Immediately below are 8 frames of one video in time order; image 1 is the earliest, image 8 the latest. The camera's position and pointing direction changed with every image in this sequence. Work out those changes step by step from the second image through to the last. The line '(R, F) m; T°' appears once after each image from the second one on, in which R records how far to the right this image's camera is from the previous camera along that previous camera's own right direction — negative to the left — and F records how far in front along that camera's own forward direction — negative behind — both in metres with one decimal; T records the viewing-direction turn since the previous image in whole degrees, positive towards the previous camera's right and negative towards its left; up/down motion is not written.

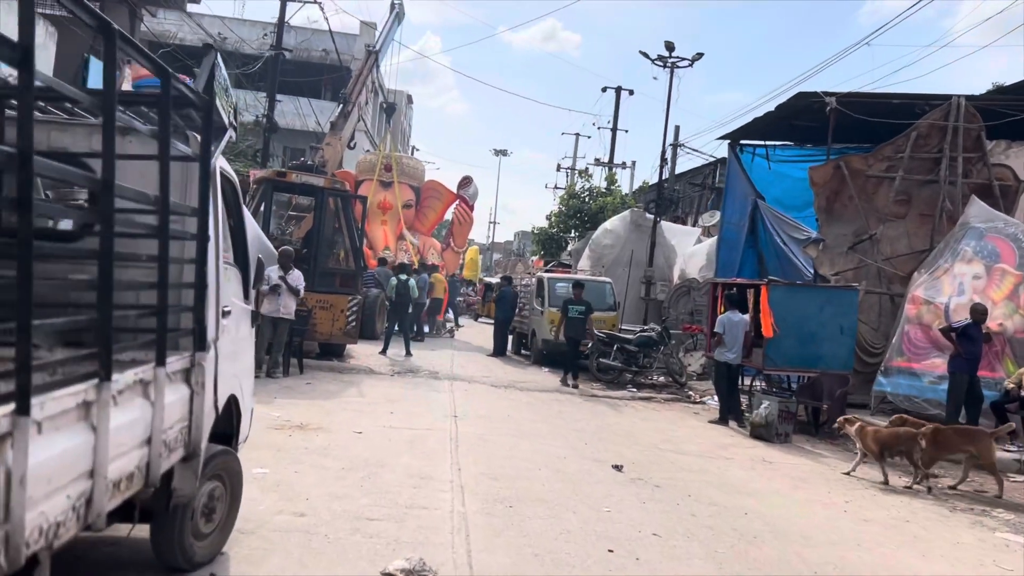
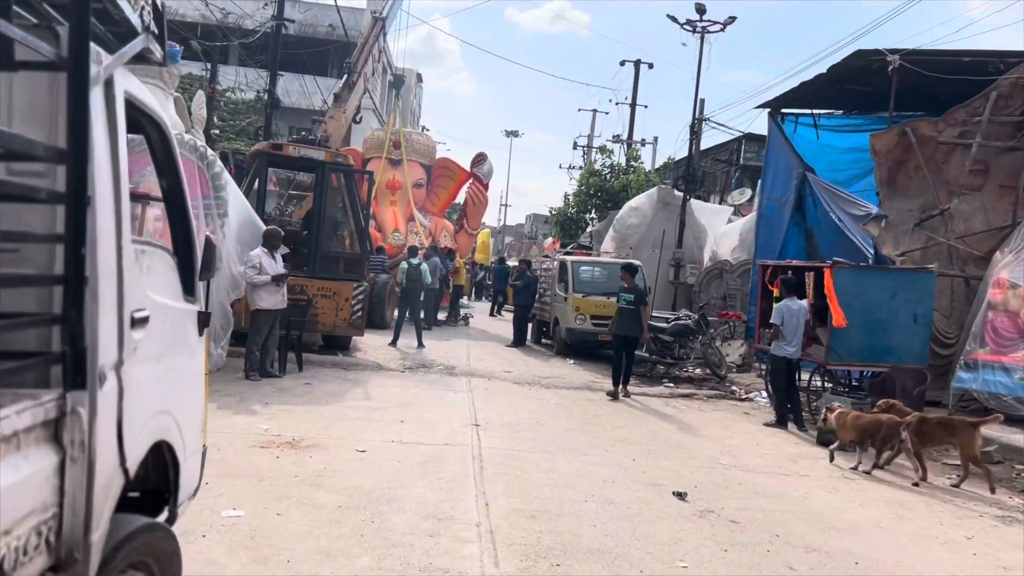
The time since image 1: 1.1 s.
(-0.2, +1.3) m; -1°
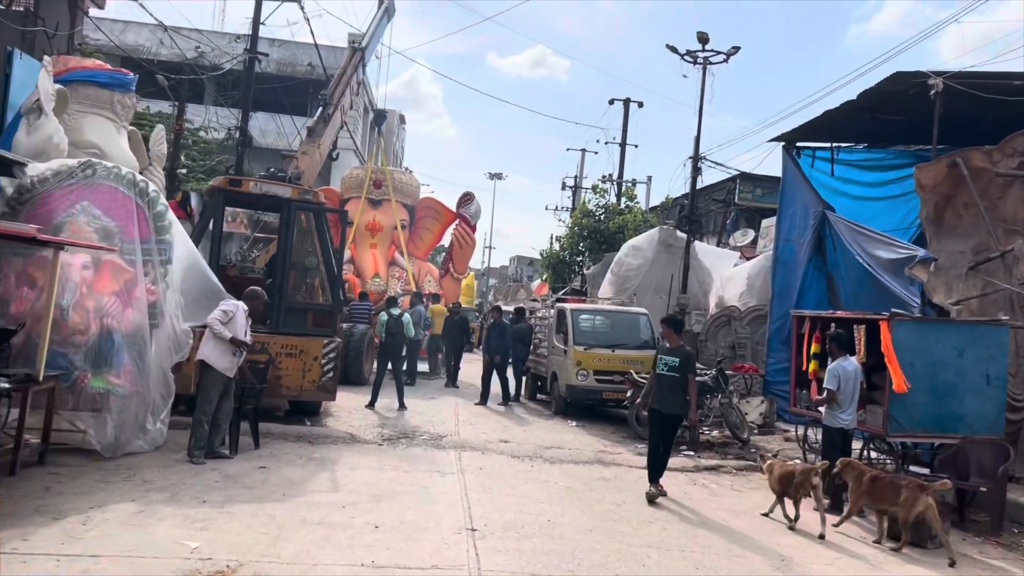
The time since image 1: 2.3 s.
(-0.1, +1.5) m; +1°
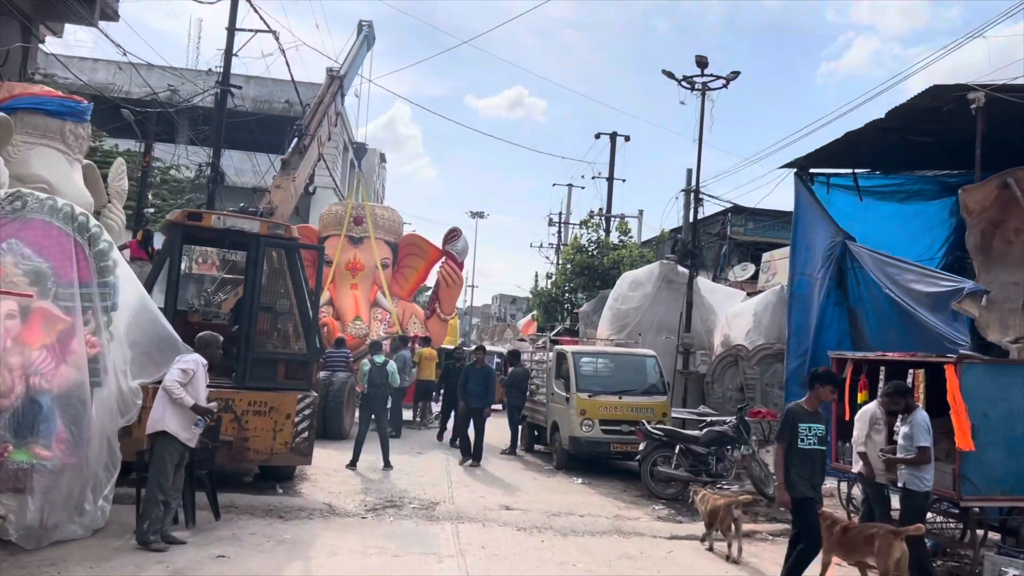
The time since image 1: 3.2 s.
(-0.2, +1.1) m; +1°
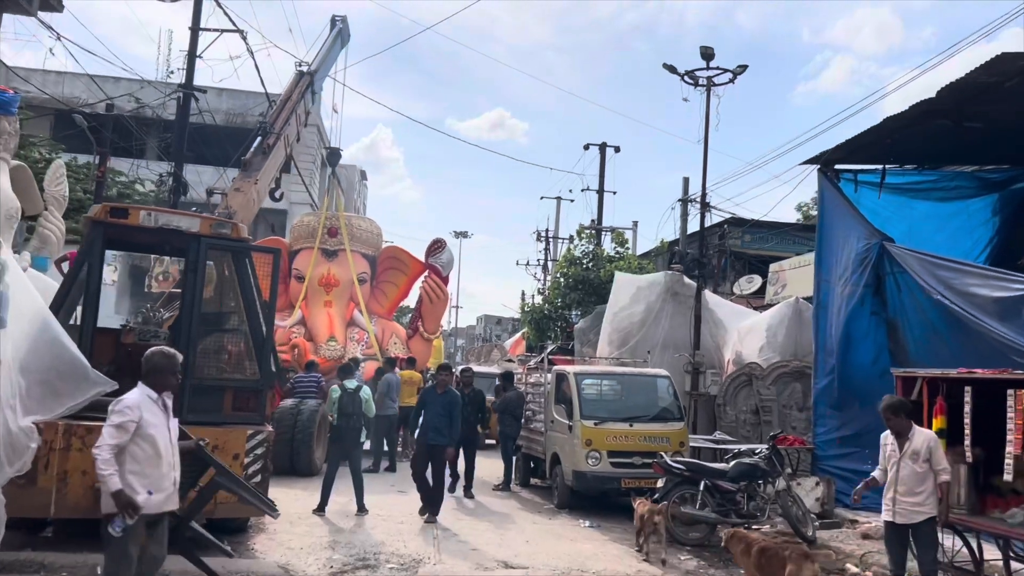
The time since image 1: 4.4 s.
(-0.1, +1.5) m; +1°
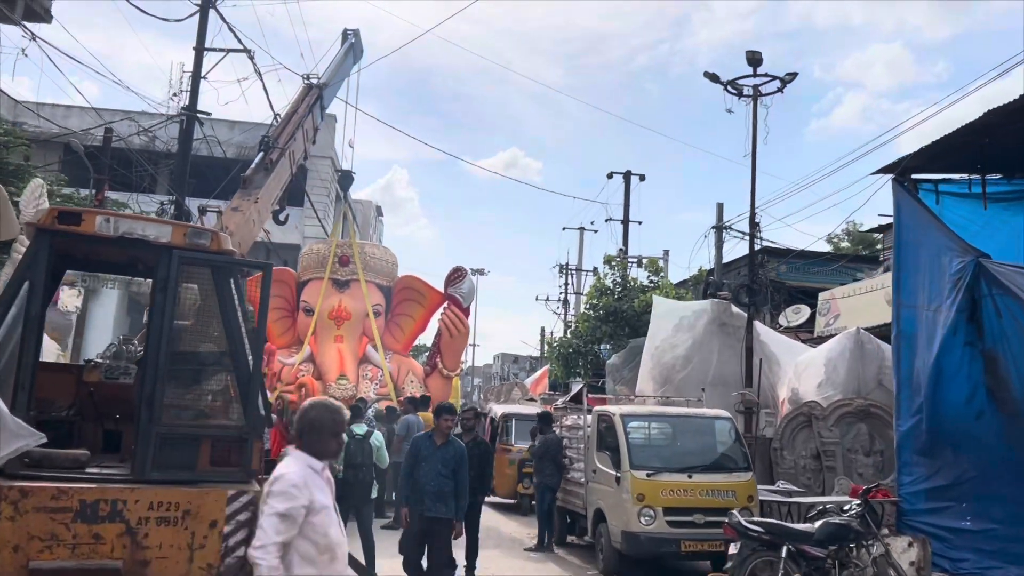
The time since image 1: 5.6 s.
(-0.2, +1.4) m; -1°
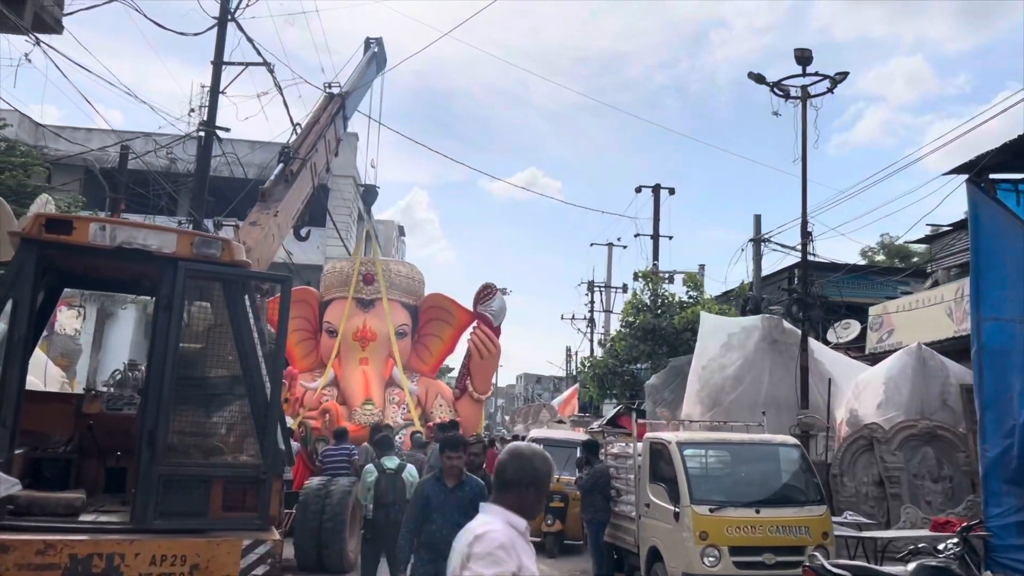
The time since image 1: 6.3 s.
(-0.2, +0.8) m; -1°
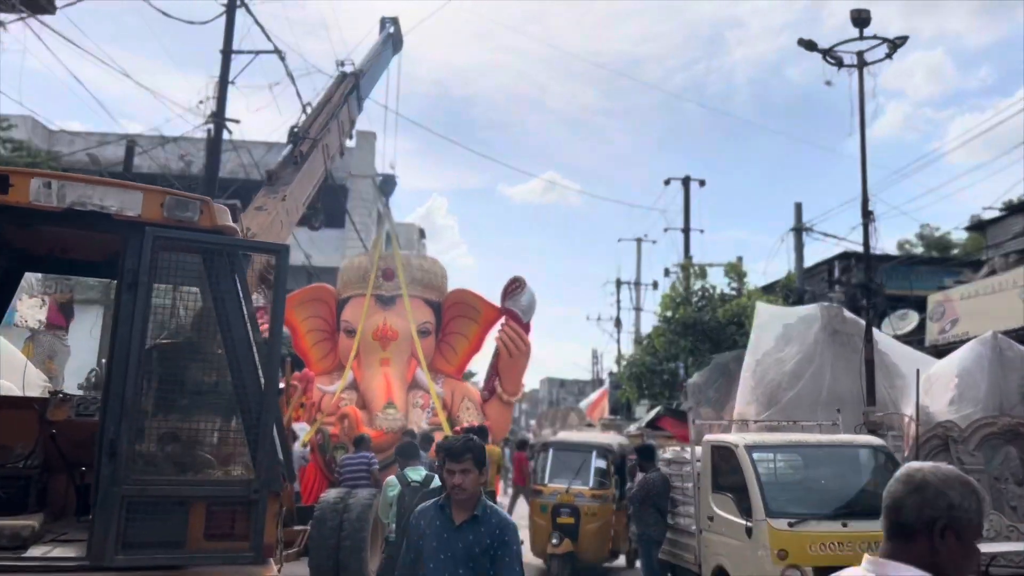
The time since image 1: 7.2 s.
(-0.2, +1.0) m; -1°
